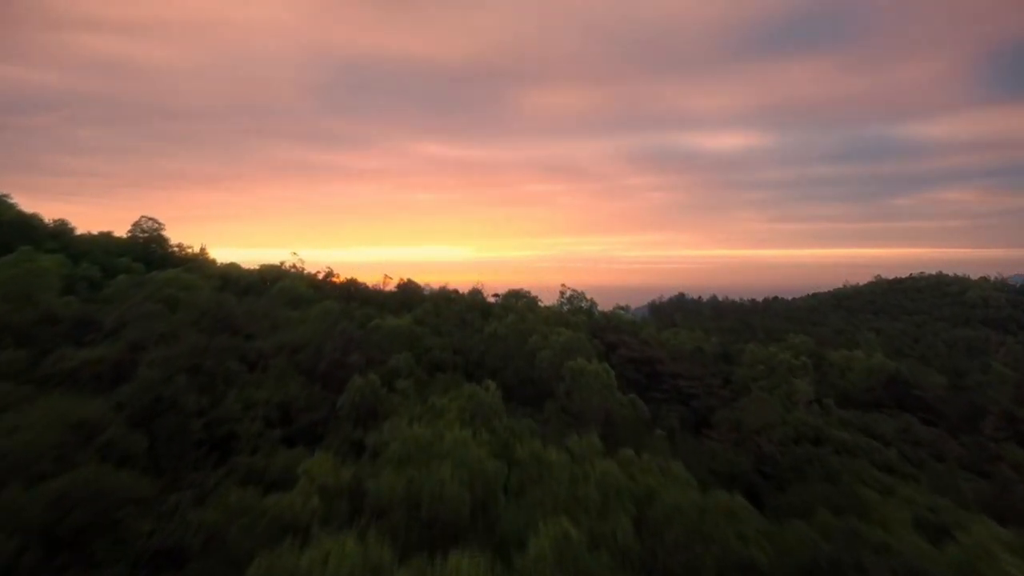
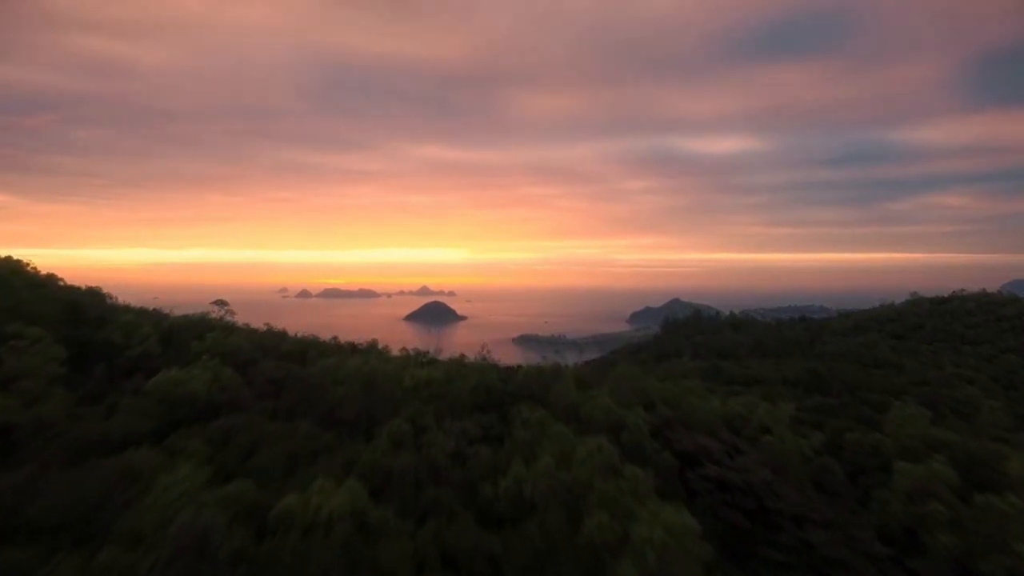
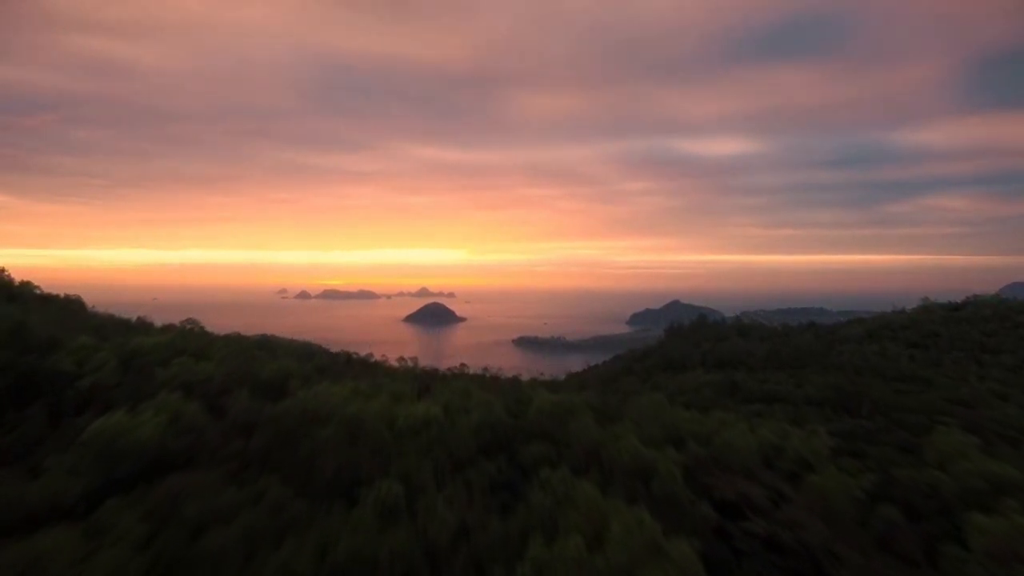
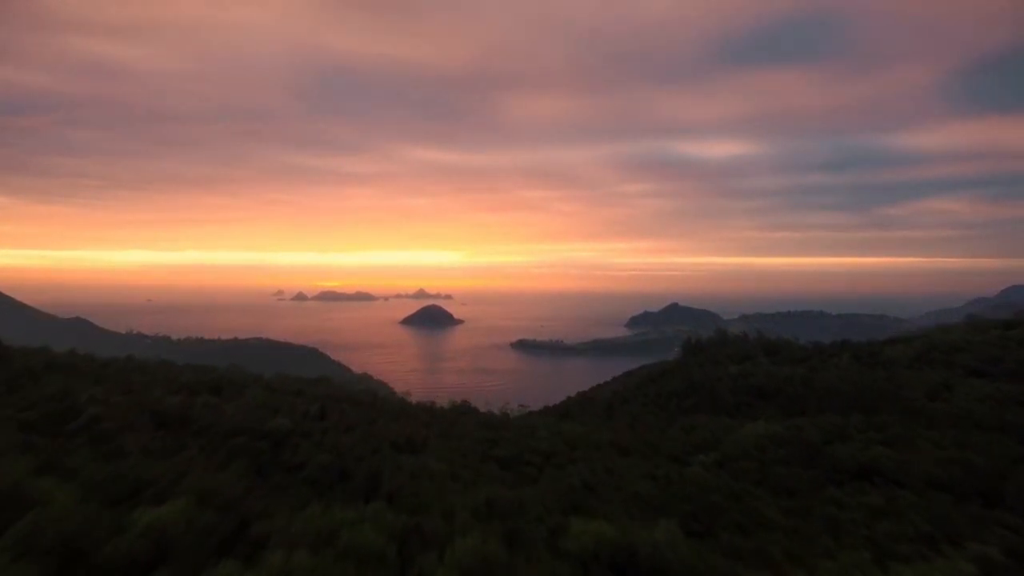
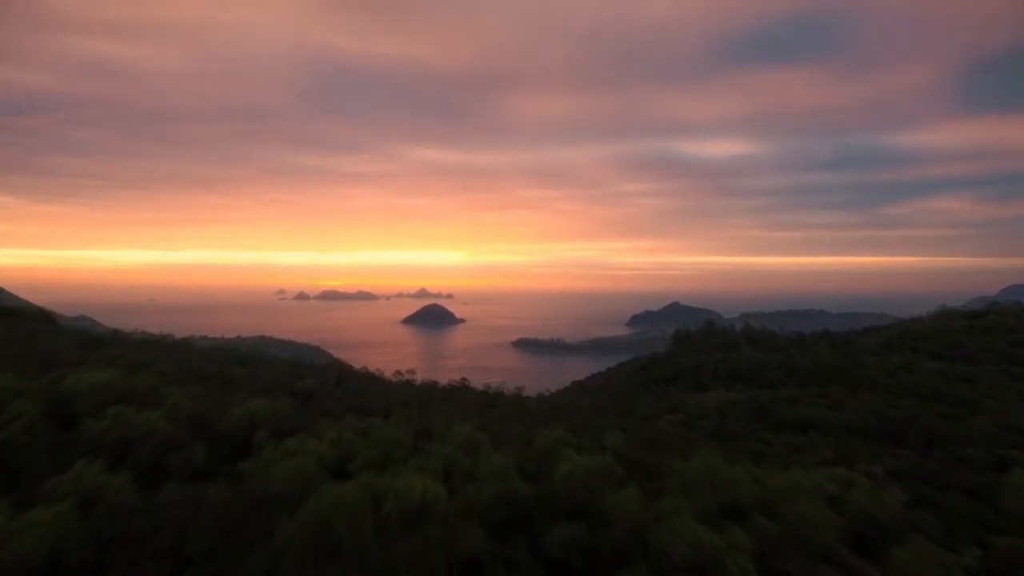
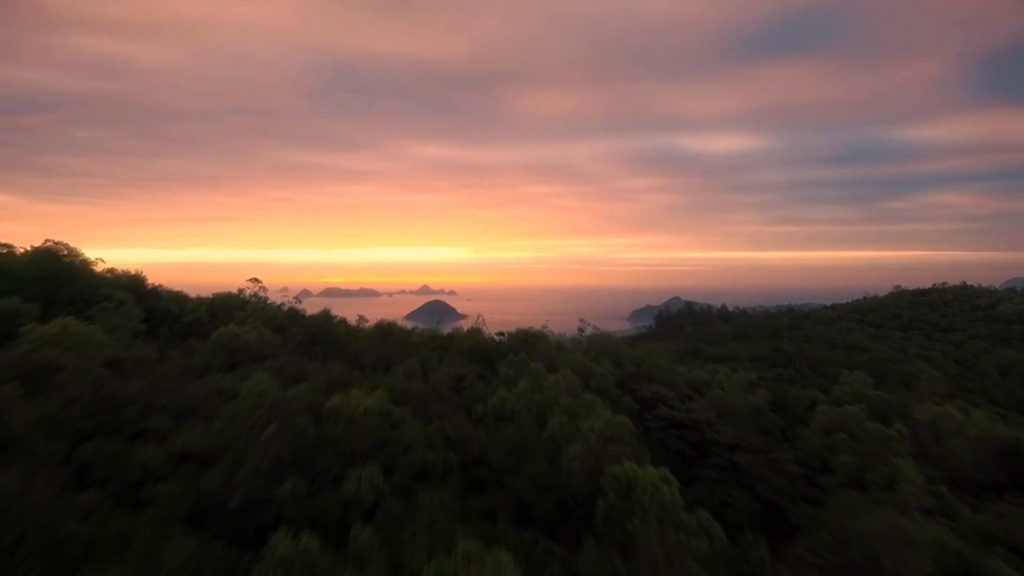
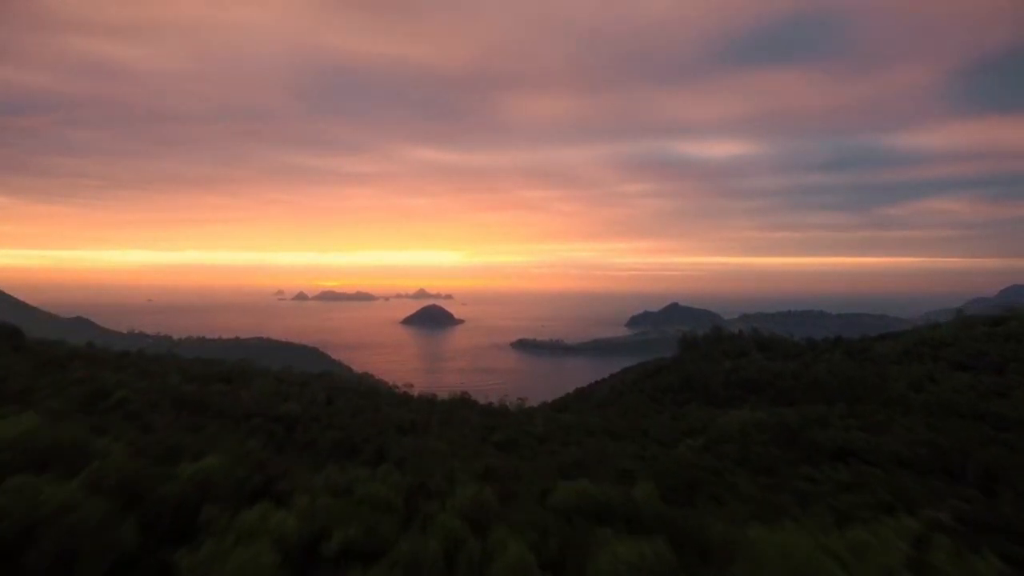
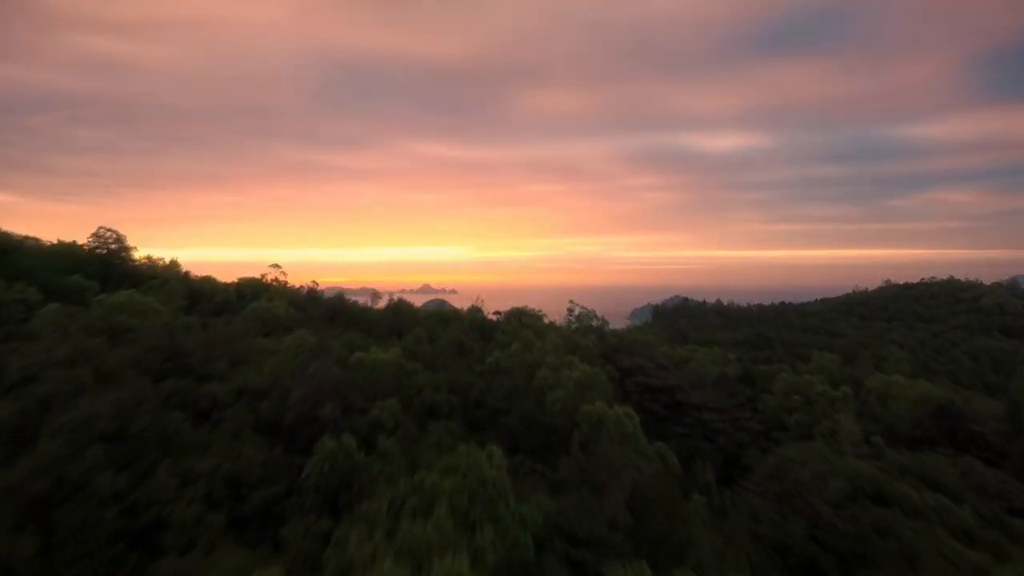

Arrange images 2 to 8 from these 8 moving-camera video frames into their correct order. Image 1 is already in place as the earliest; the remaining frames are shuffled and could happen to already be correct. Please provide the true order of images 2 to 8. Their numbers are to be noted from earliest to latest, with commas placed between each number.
8, 6, 2, 3, 5, 7, 4
